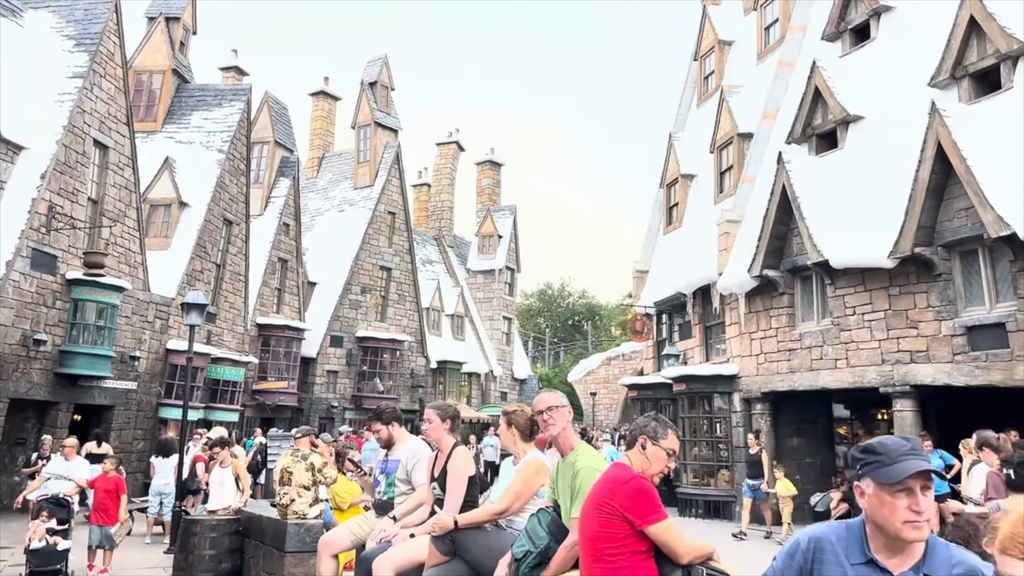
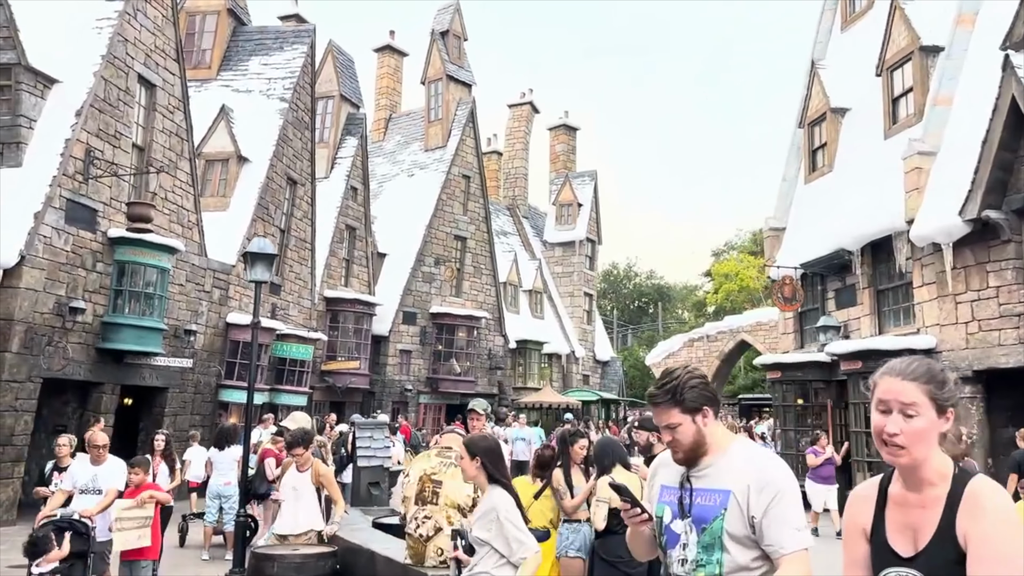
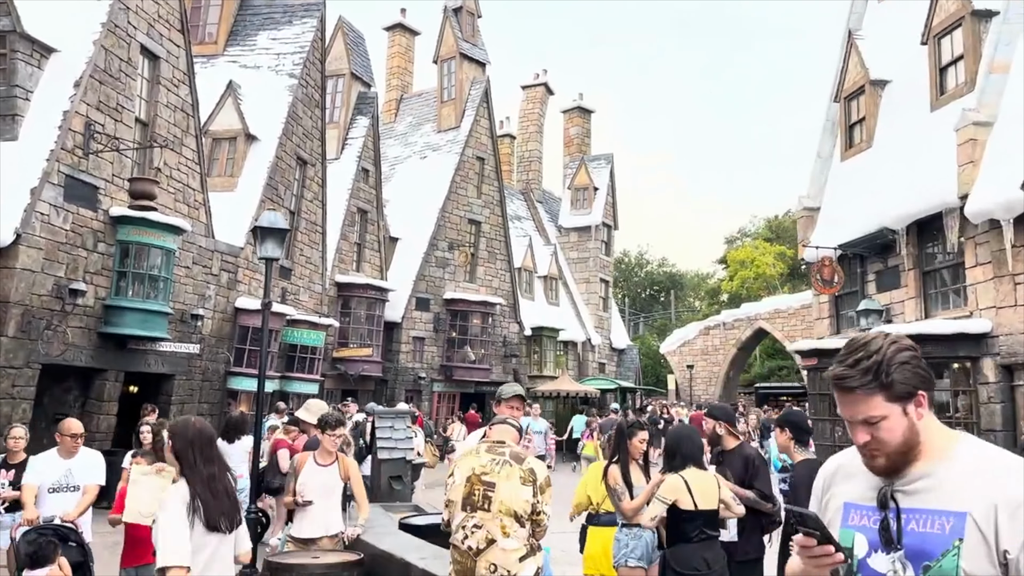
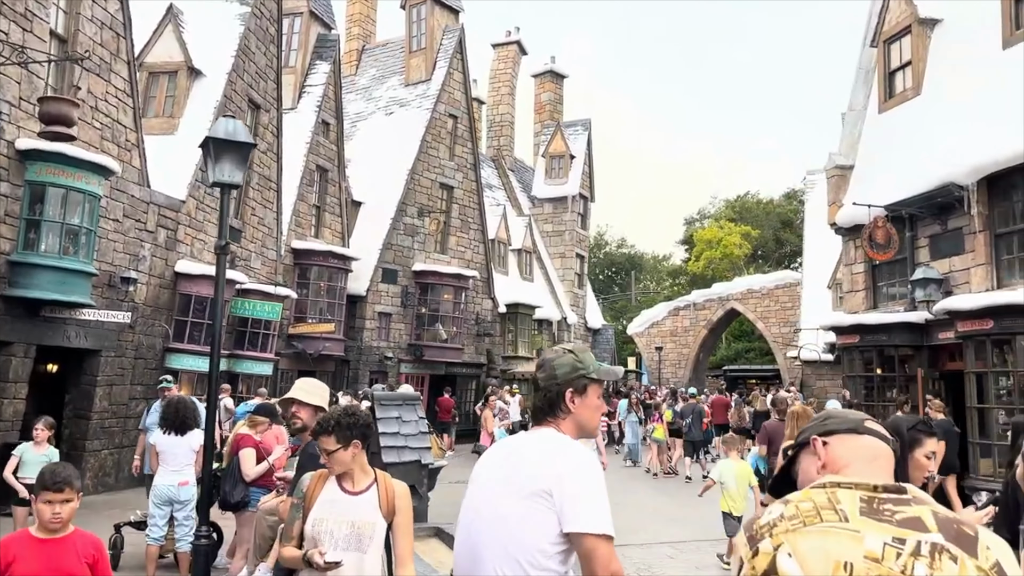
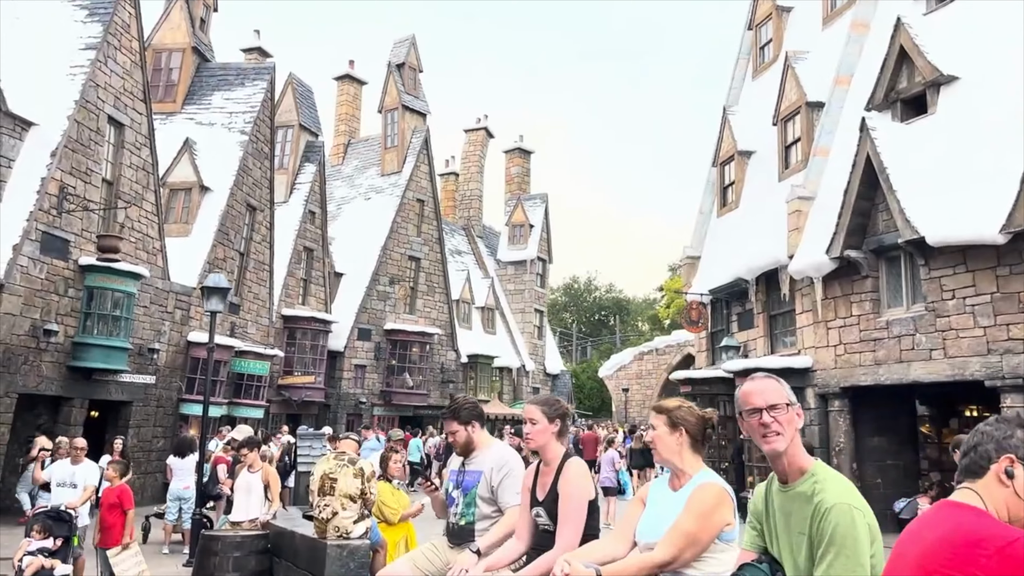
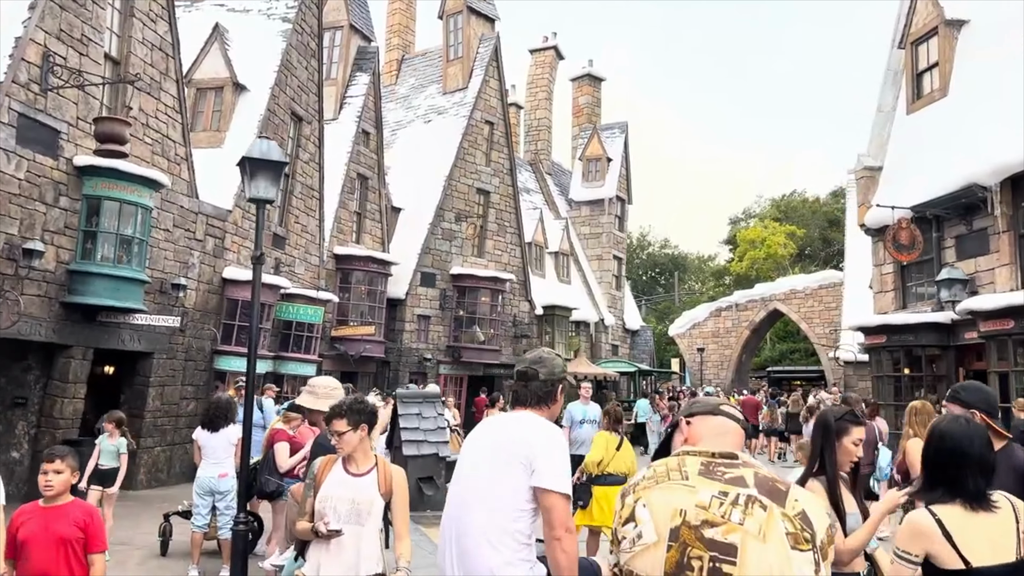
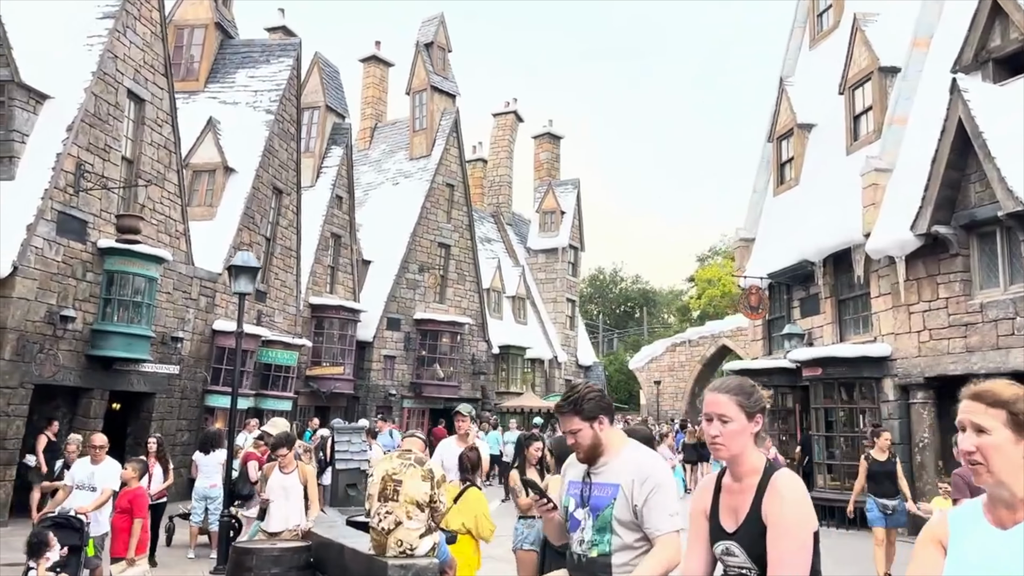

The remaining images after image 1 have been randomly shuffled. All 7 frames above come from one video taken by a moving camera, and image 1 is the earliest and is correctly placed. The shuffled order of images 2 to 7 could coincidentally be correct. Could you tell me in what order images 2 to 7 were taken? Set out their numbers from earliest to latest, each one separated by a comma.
5, 7, 2, 3, 6, 4
